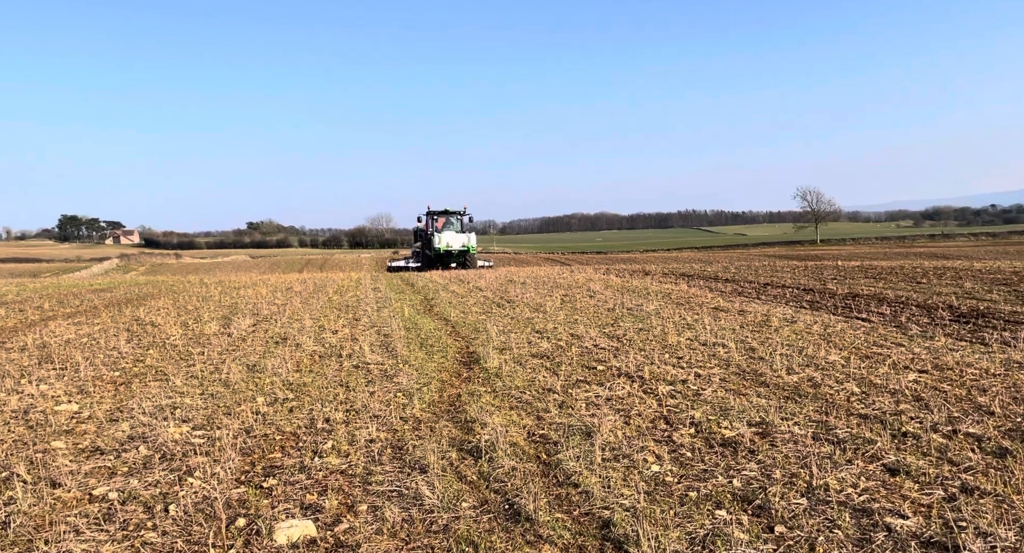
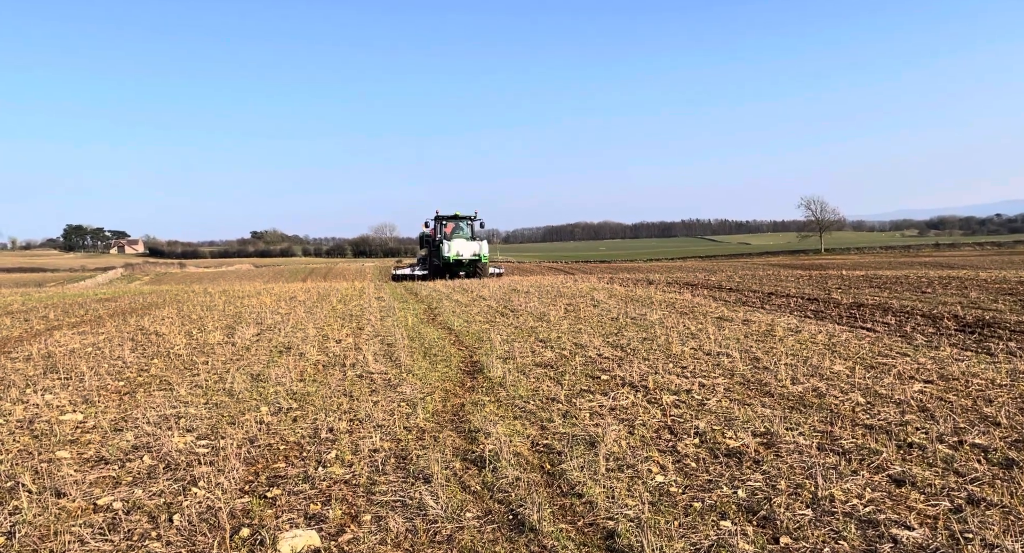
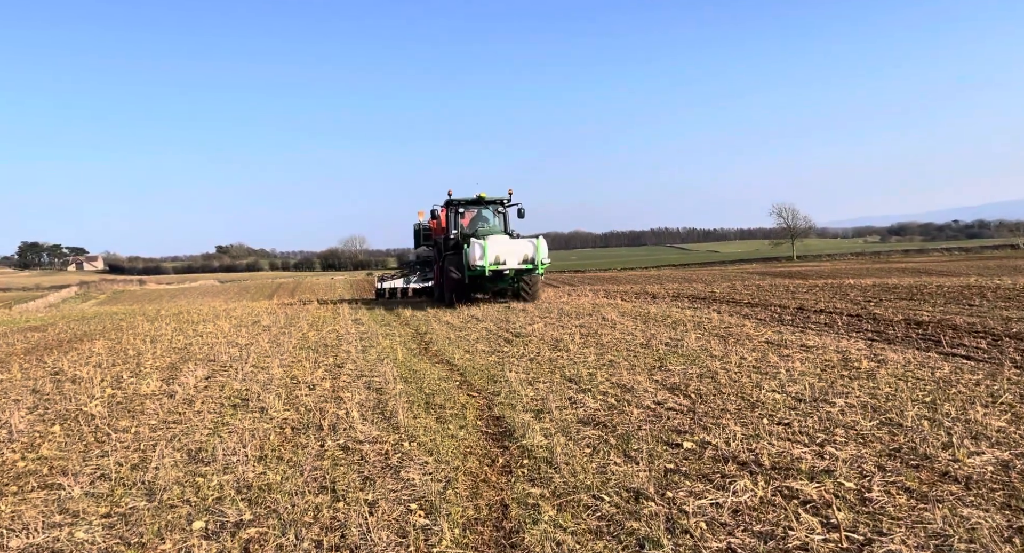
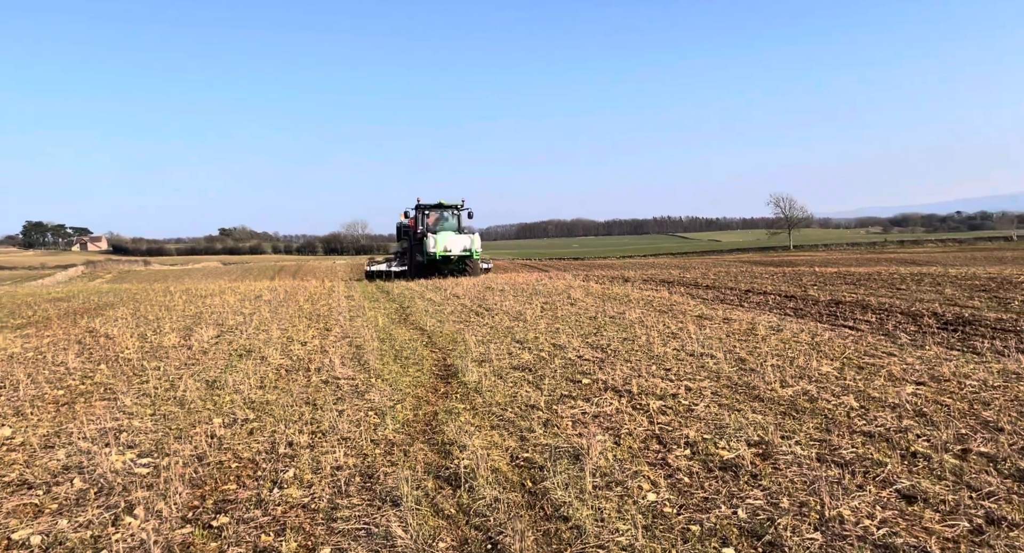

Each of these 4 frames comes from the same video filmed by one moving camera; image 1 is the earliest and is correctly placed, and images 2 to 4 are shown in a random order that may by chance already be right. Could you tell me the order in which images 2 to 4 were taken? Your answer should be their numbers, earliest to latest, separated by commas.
2, 4, 3
